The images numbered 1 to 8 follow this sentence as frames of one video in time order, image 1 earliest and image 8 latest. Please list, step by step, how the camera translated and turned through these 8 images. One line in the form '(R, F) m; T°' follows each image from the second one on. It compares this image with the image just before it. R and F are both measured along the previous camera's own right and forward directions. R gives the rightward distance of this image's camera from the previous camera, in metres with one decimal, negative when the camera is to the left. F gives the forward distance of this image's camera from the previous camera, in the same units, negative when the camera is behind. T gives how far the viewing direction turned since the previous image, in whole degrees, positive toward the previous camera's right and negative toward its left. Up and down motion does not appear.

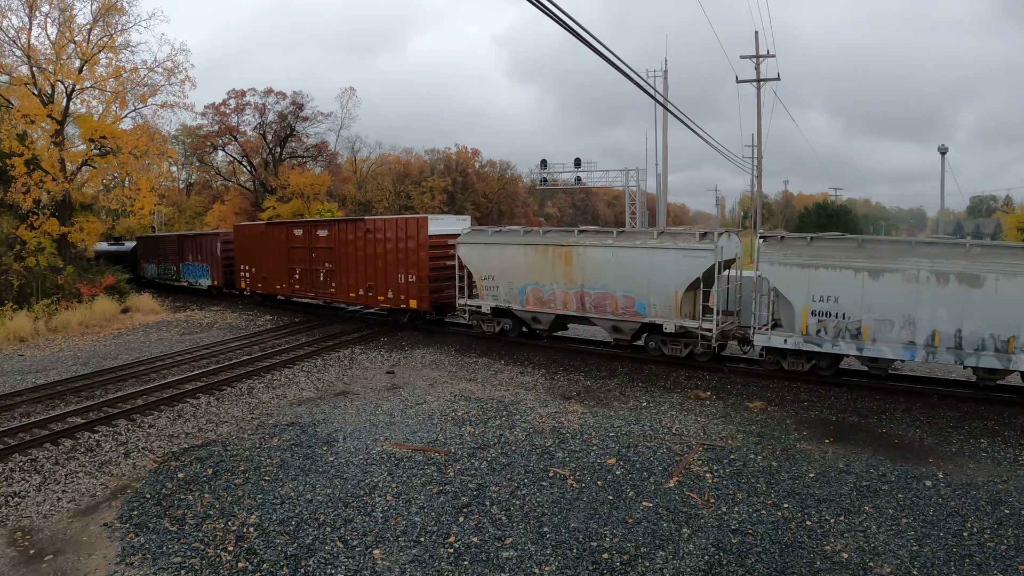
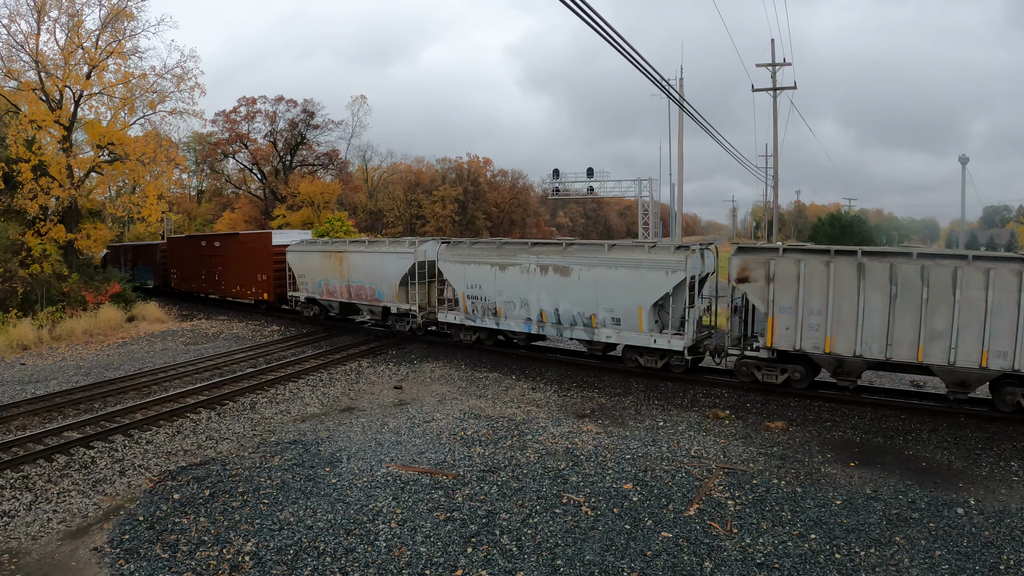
(-0.1, +0.4) m; -1°
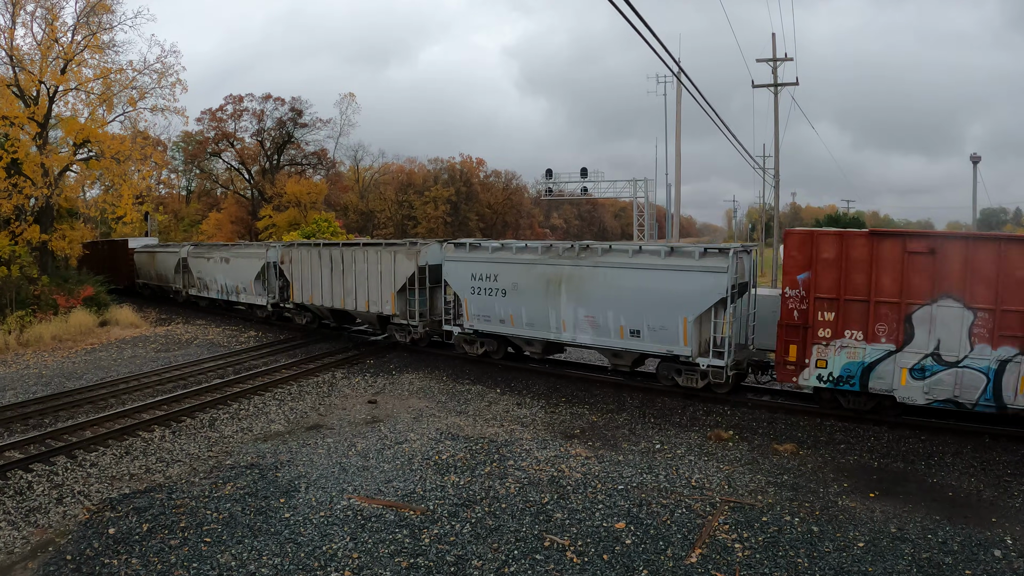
(+0.3, +0.8) m; 0°
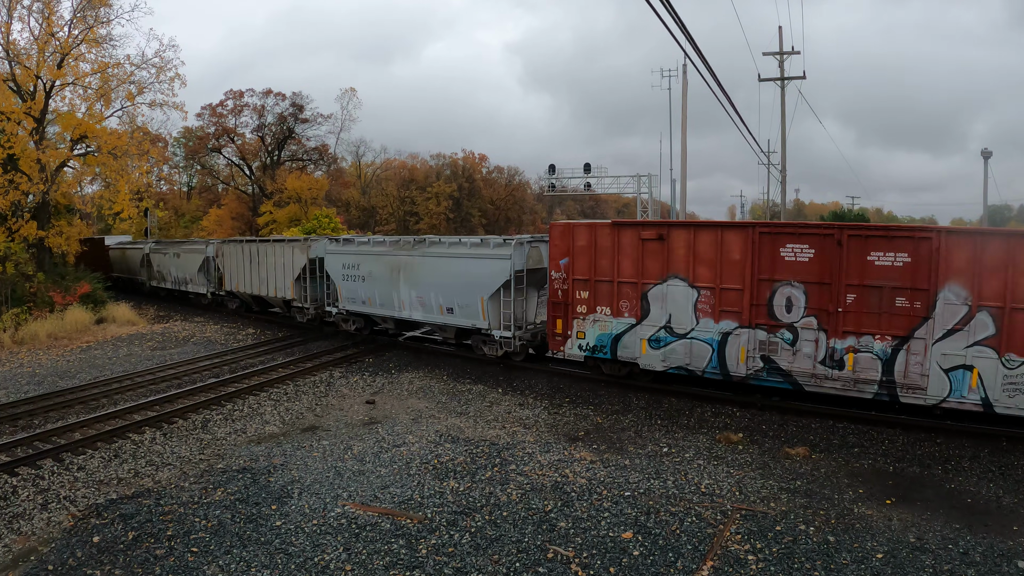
(0.0, +0.3) m; 0°
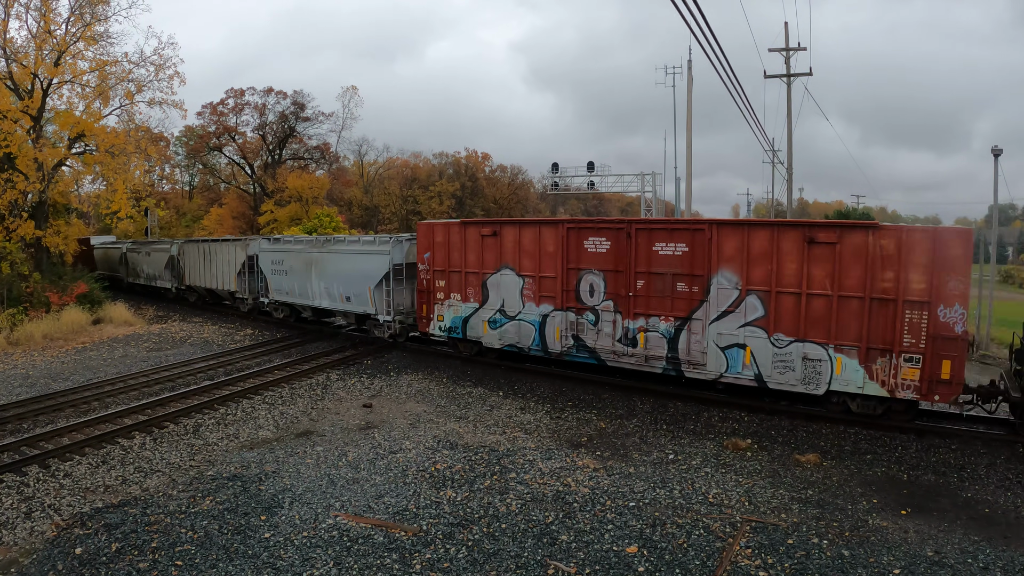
(0.0, +0.3) m; 0°
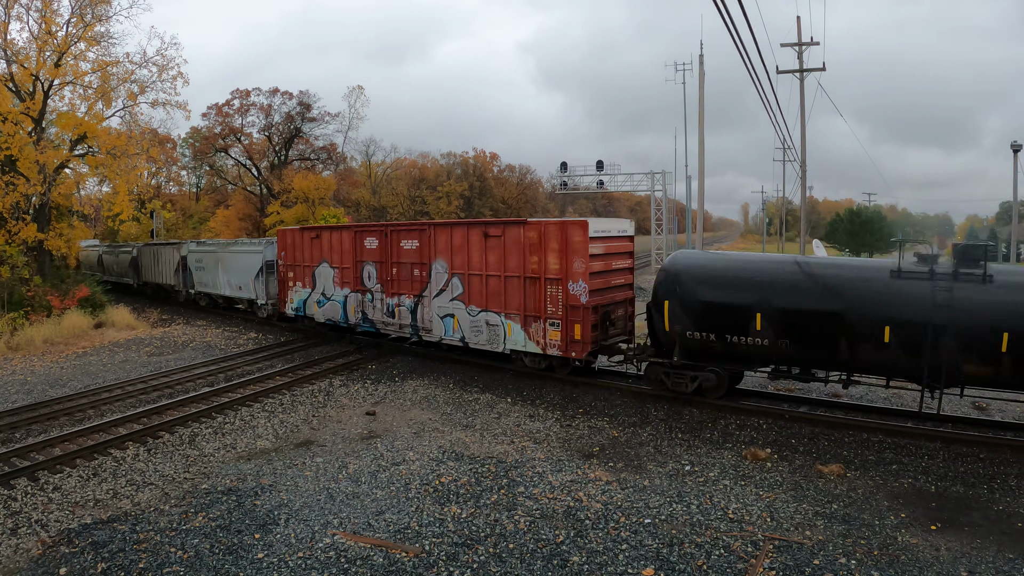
(0.0, +0.4) m; -1°
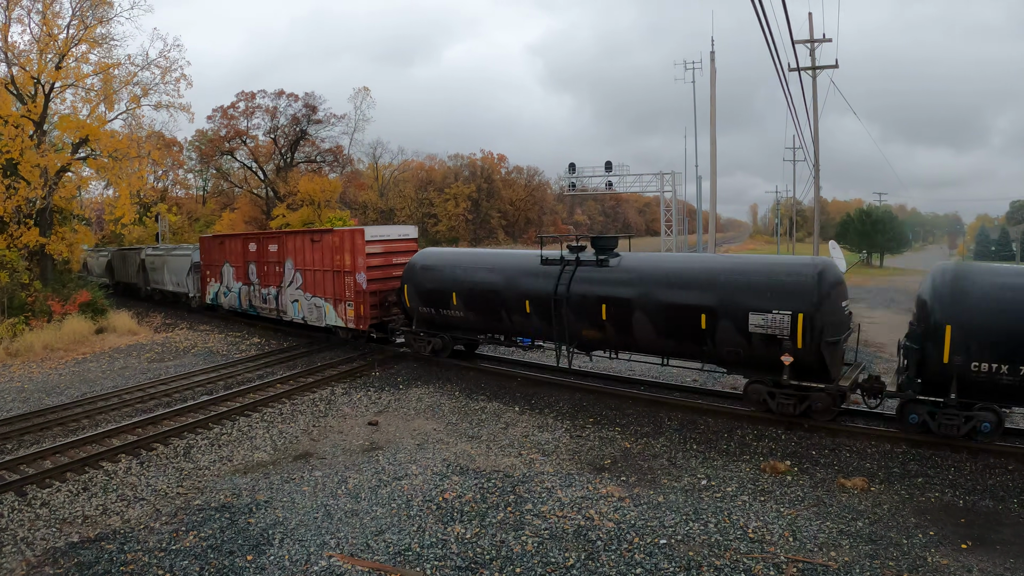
(0.0, +0.4) m; -1°
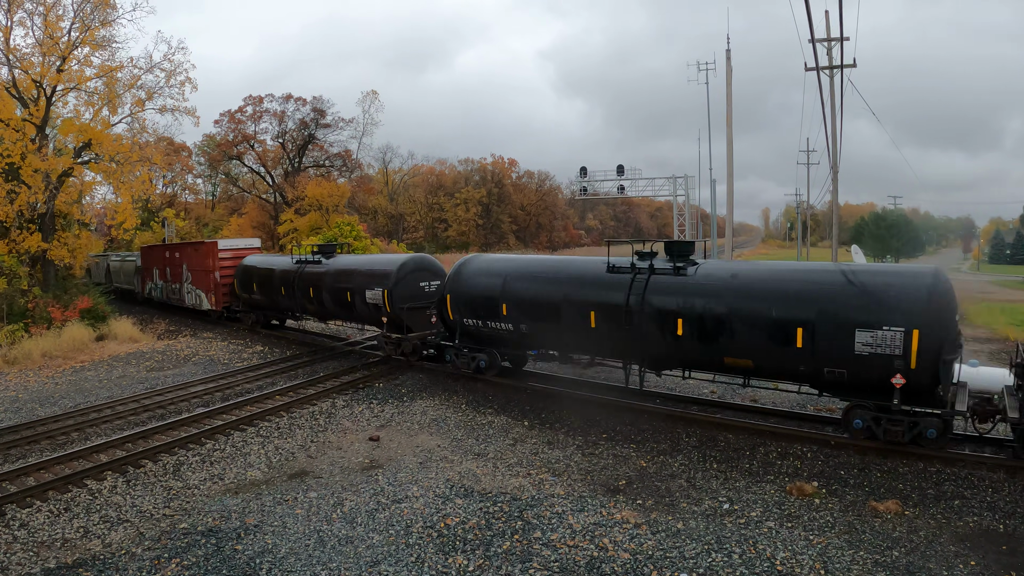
(0.0, +0.5) m; -1°
